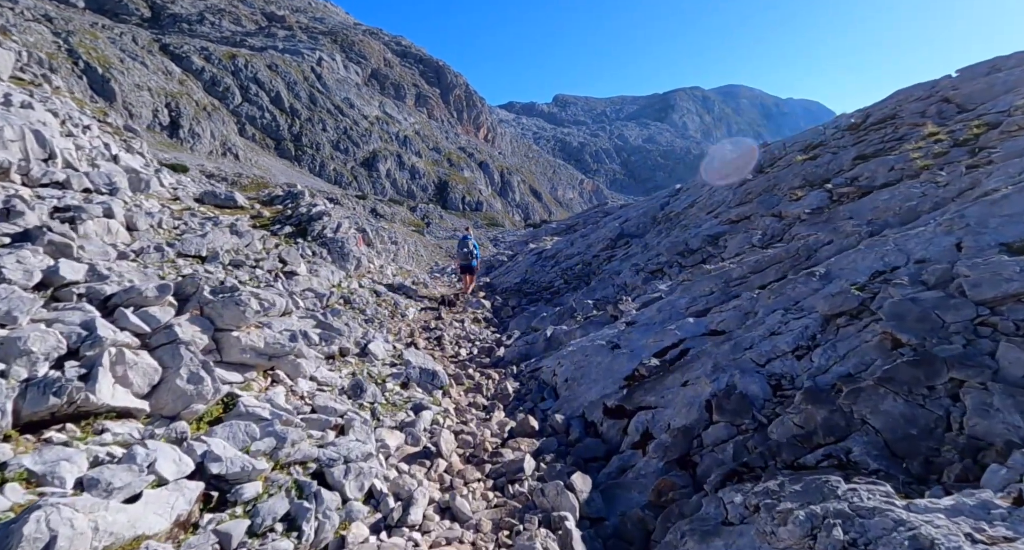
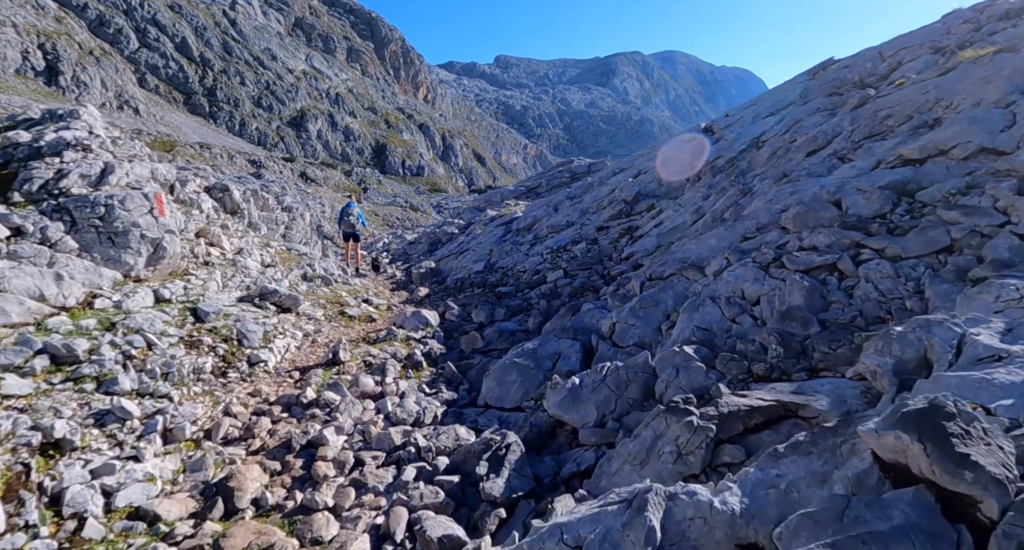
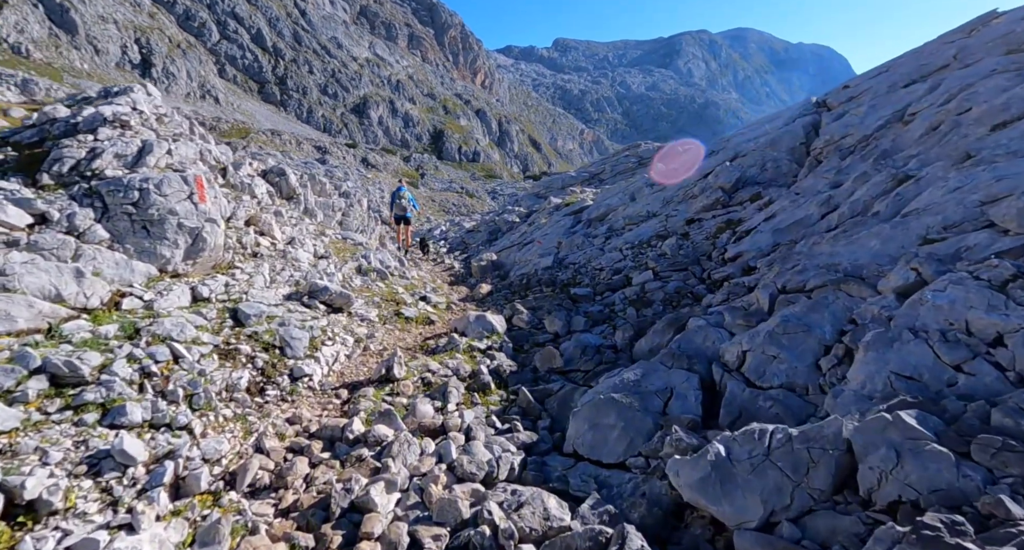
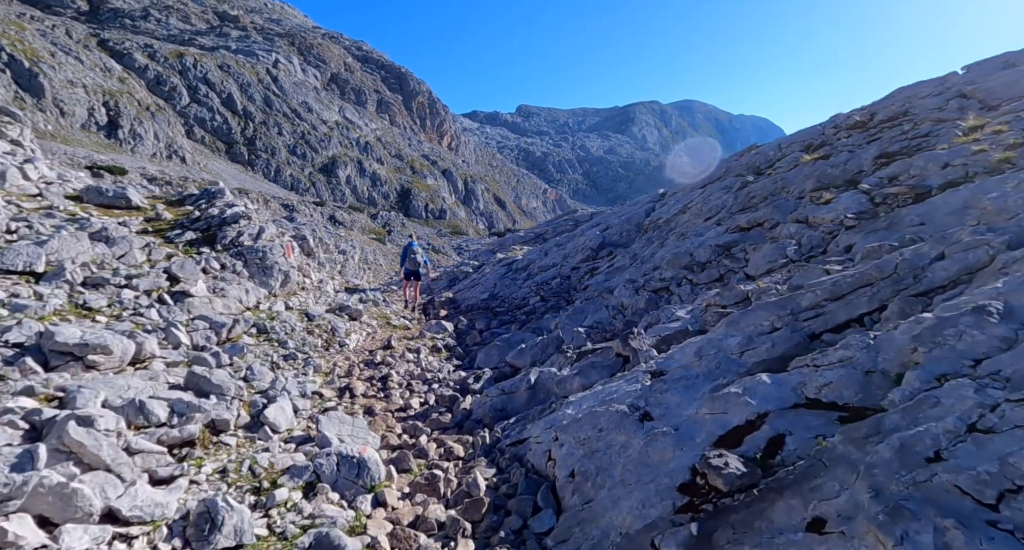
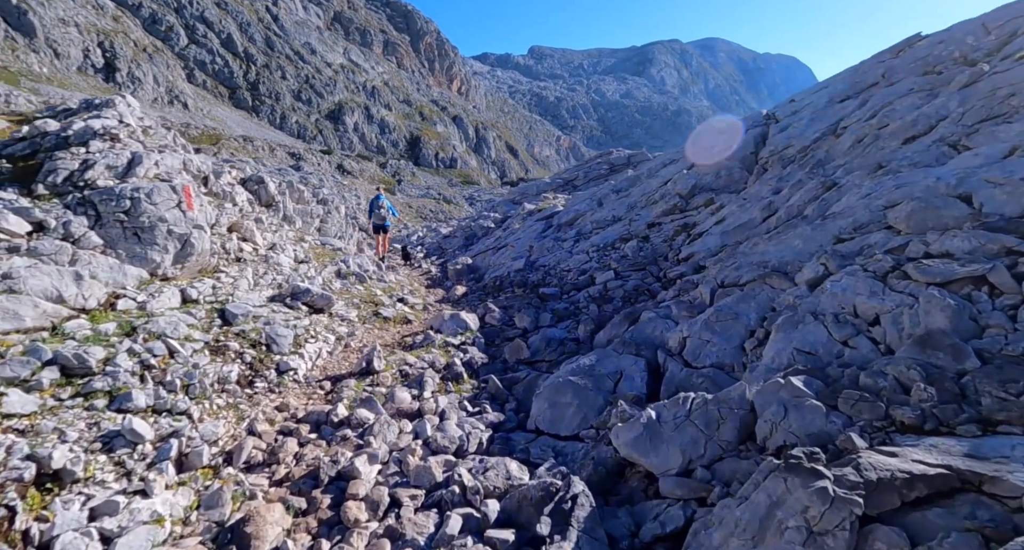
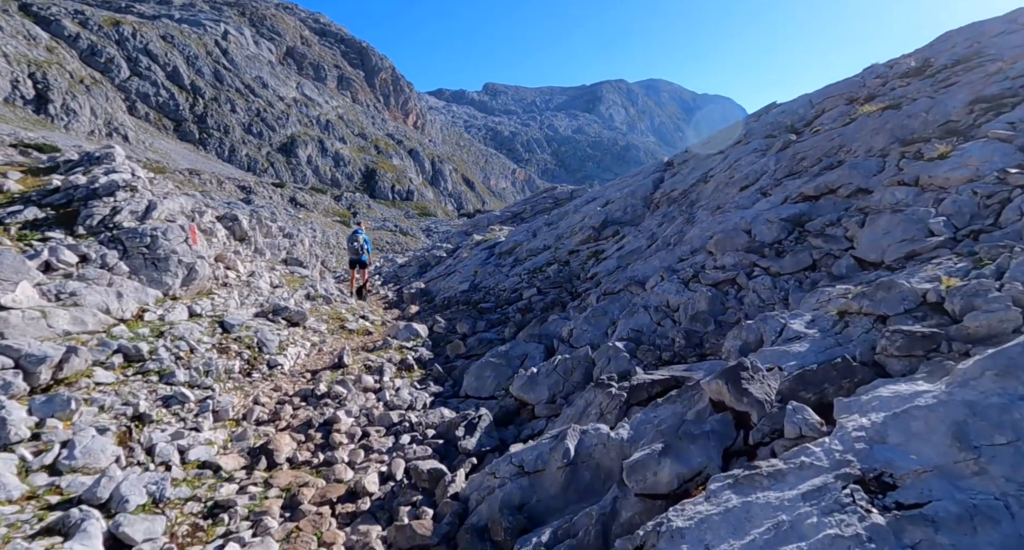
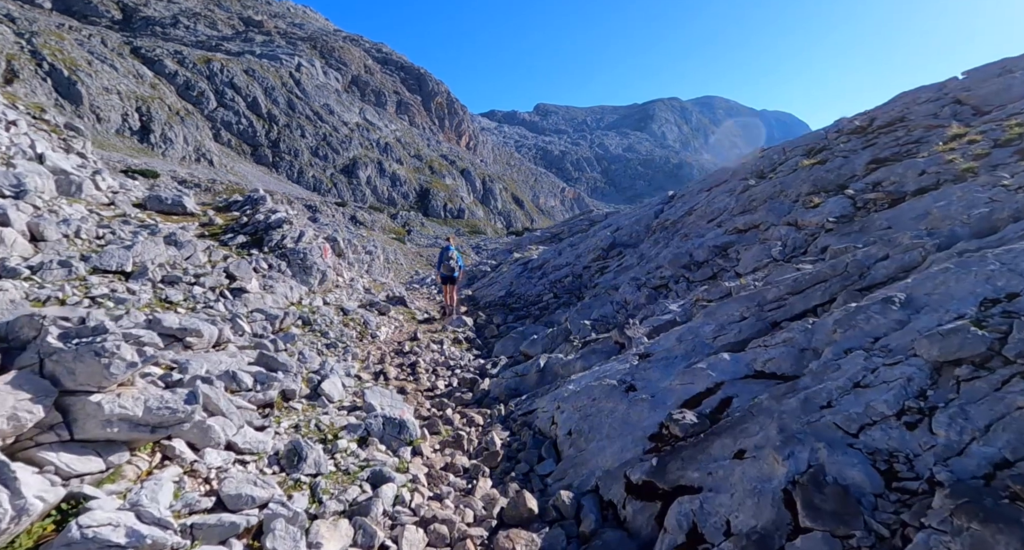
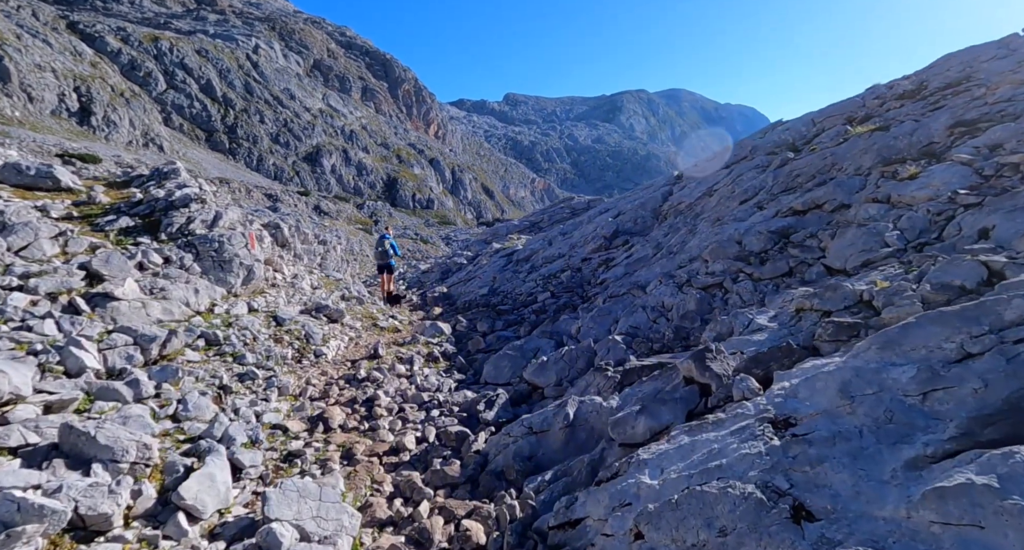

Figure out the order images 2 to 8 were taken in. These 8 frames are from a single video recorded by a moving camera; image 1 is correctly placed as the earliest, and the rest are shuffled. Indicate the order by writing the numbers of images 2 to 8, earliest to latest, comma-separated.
7, 4, 8, 6, 2, 5, 3
